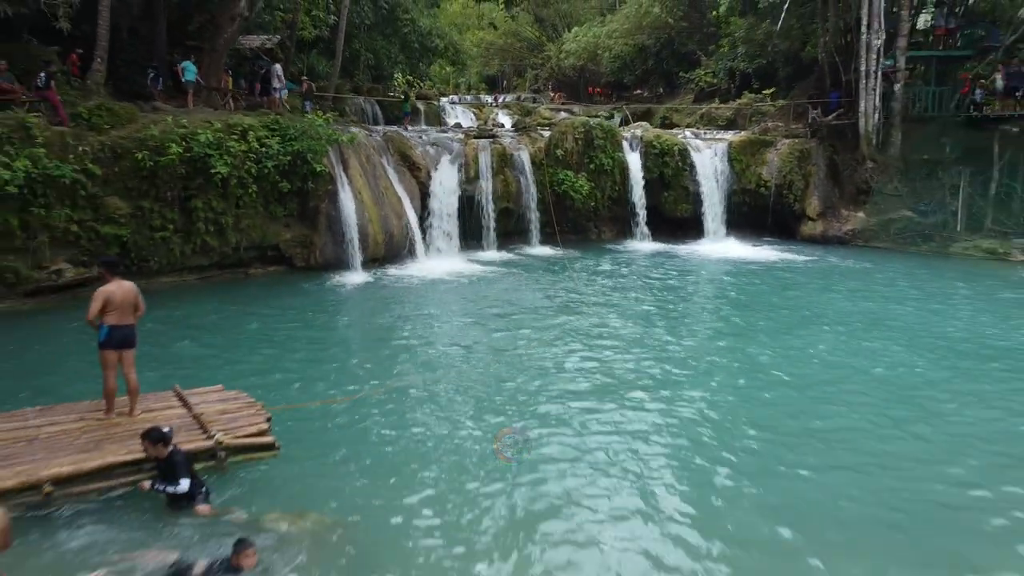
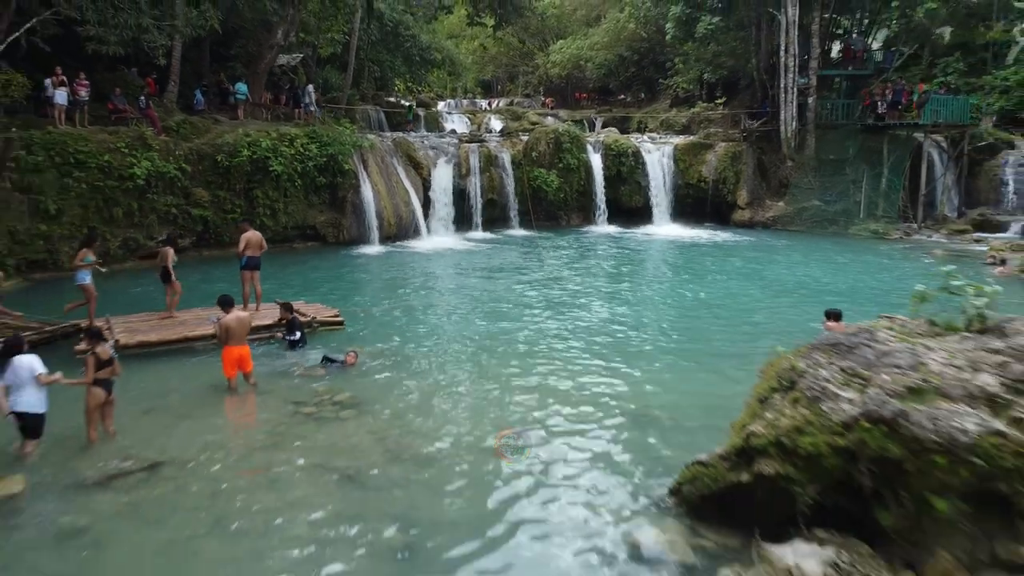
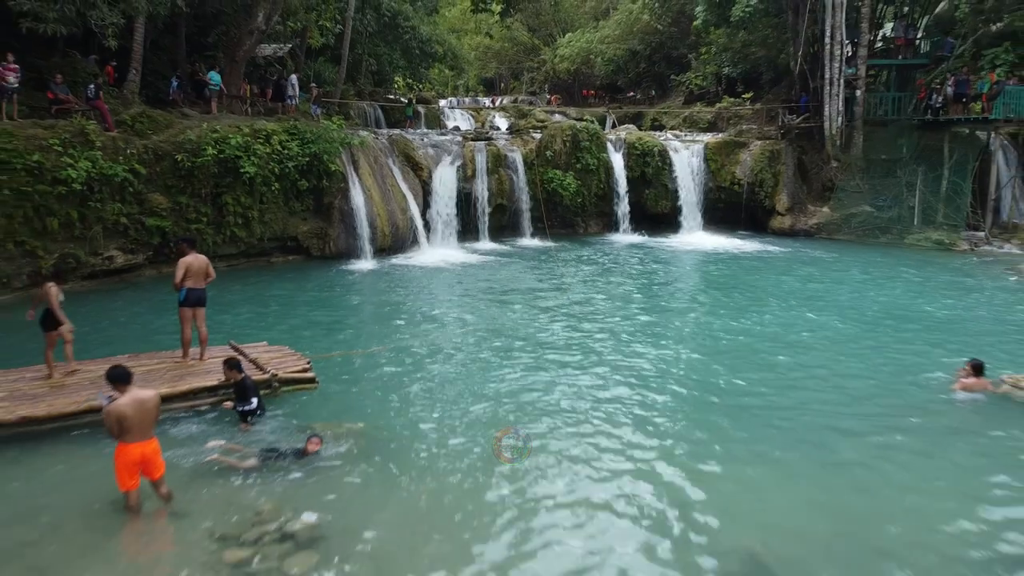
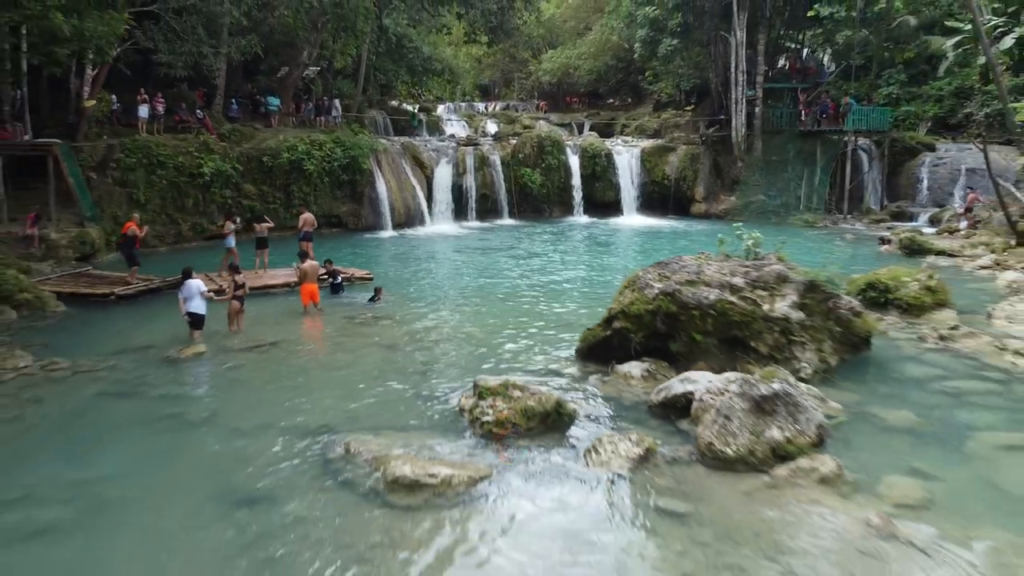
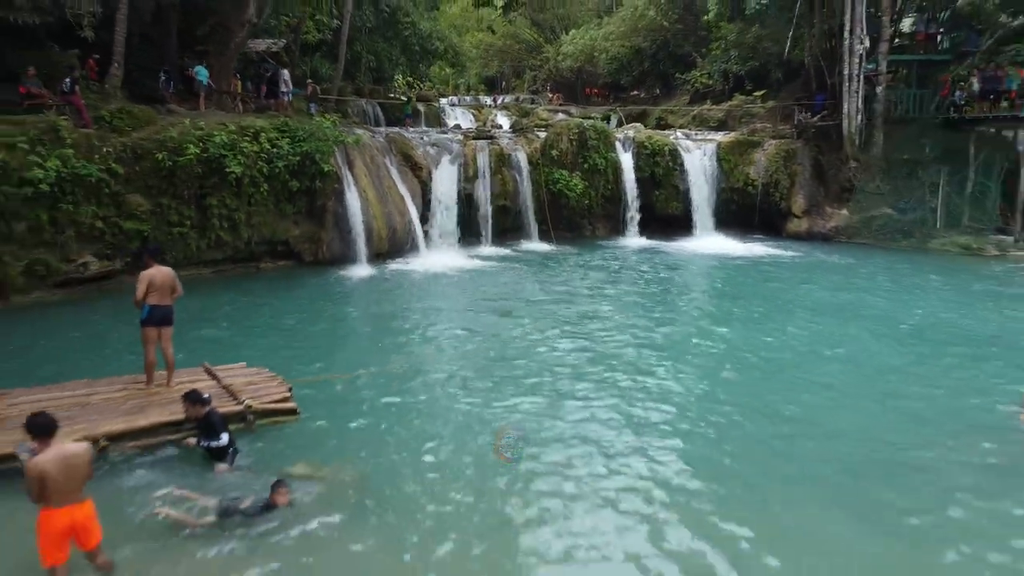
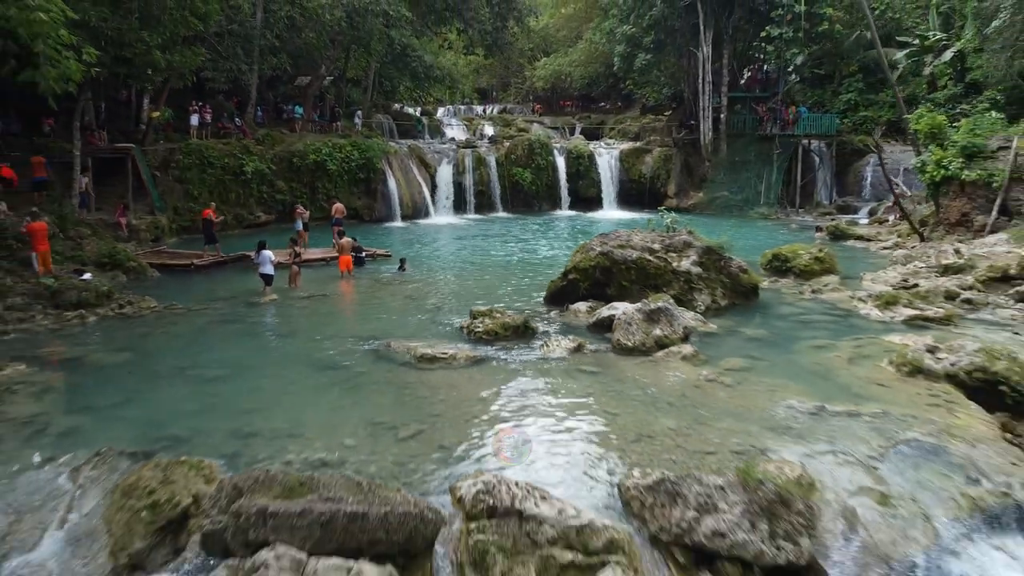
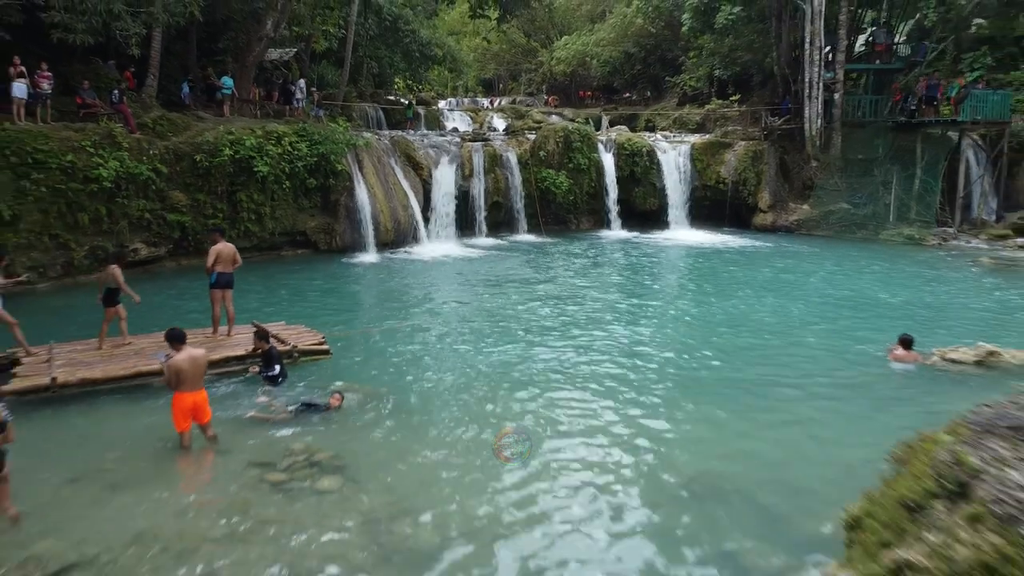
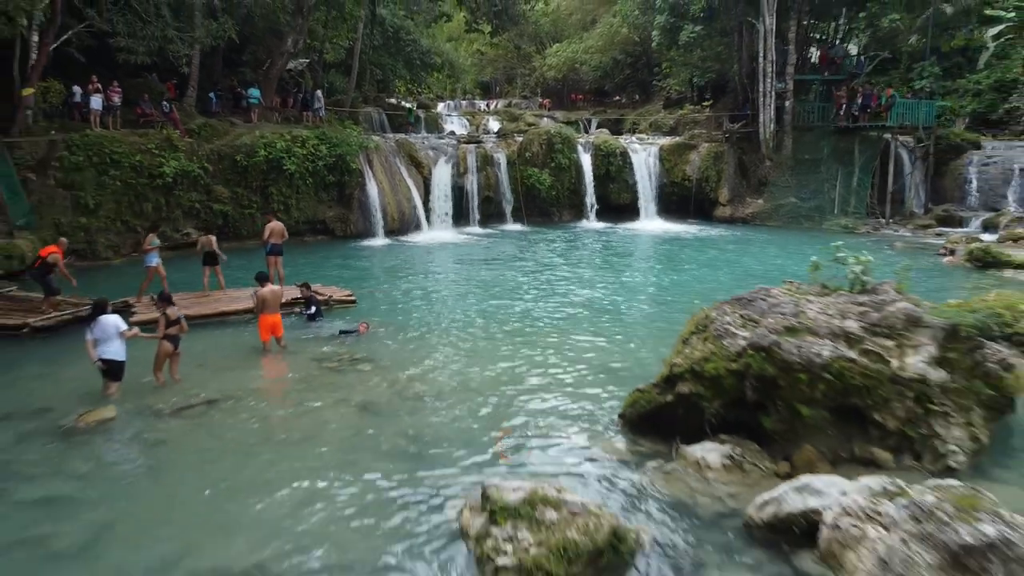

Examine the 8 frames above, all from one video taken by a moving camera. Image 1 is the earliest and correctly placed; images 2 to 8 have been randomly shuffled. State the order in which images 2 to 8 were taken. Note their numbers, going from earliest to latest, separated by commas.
5, 3, 7, 2, 8, 4, 6
